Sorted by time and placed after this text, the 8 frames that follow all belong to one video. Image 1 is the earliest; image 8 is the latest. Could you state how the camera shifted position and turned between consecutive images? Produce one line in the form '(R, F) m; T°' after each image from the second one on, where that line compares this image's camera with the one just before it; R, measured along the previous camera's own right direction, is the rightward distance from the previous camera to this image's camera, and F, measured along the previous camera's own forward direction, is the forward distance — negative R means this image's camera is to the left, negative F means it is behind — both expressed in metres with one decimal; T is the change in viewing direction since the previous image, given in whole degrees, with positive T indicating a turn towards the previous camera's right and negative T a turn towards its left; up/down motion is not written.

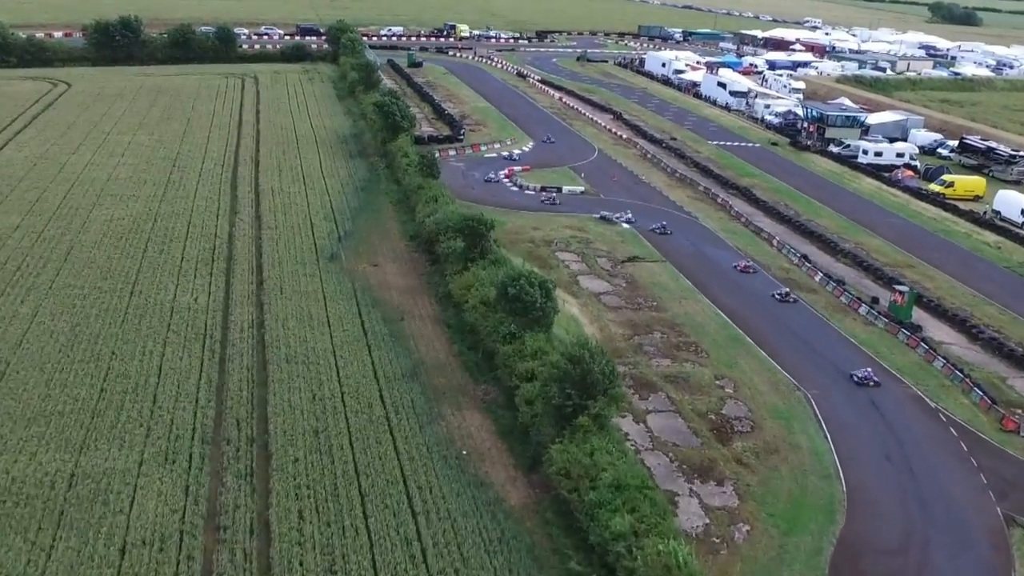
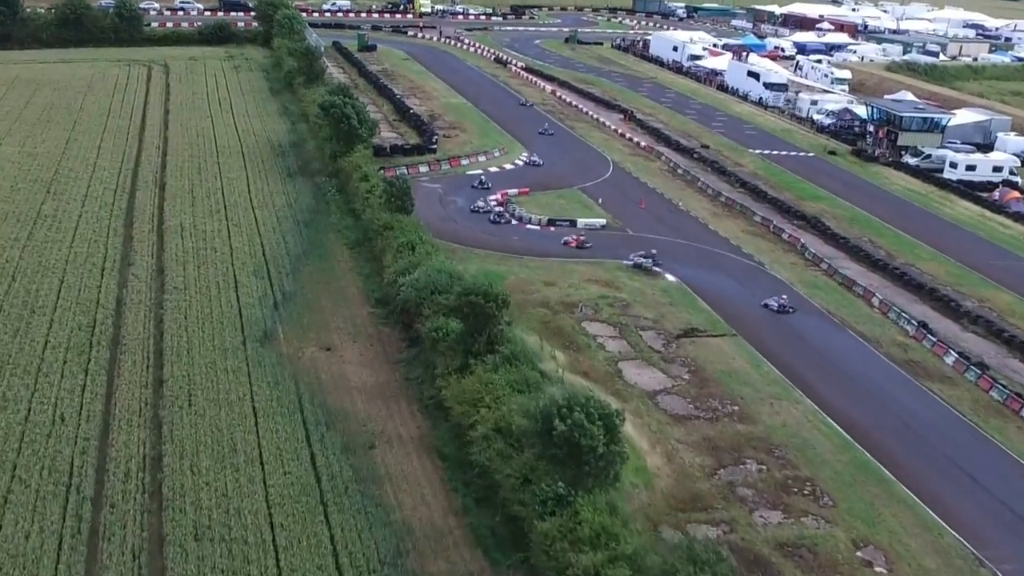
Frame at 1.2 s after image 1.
(-1.0, +7.8) m; +3°
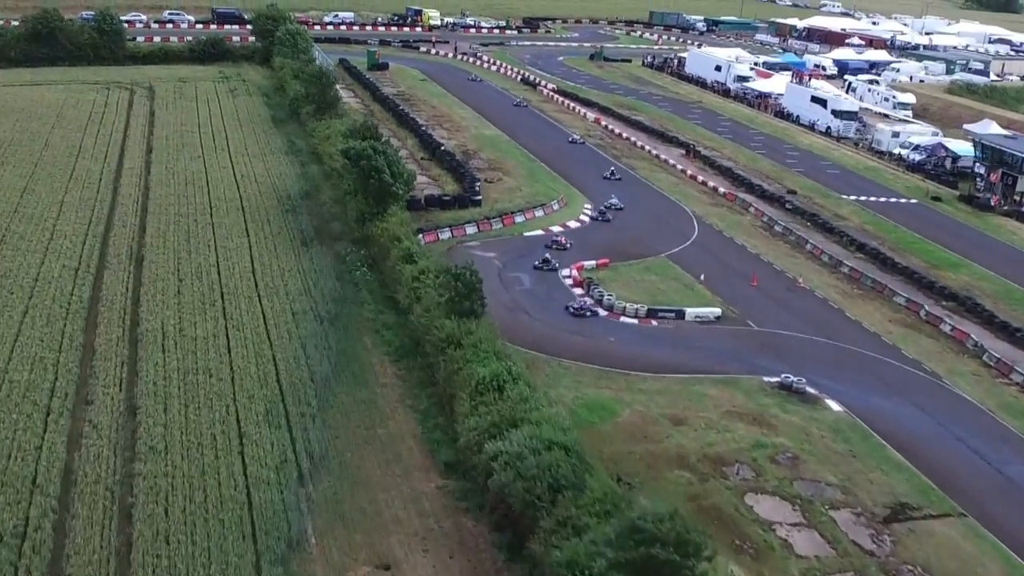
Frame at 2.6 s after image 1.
(-1.5, +6.3) m; 0°
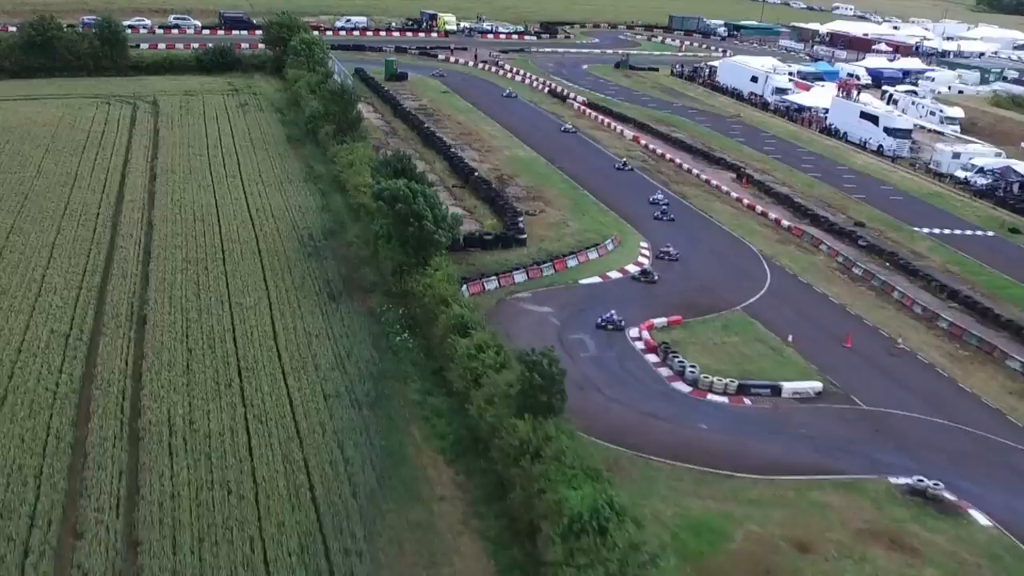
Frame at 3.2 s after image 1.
(-0.8, +3.0) m; 0°
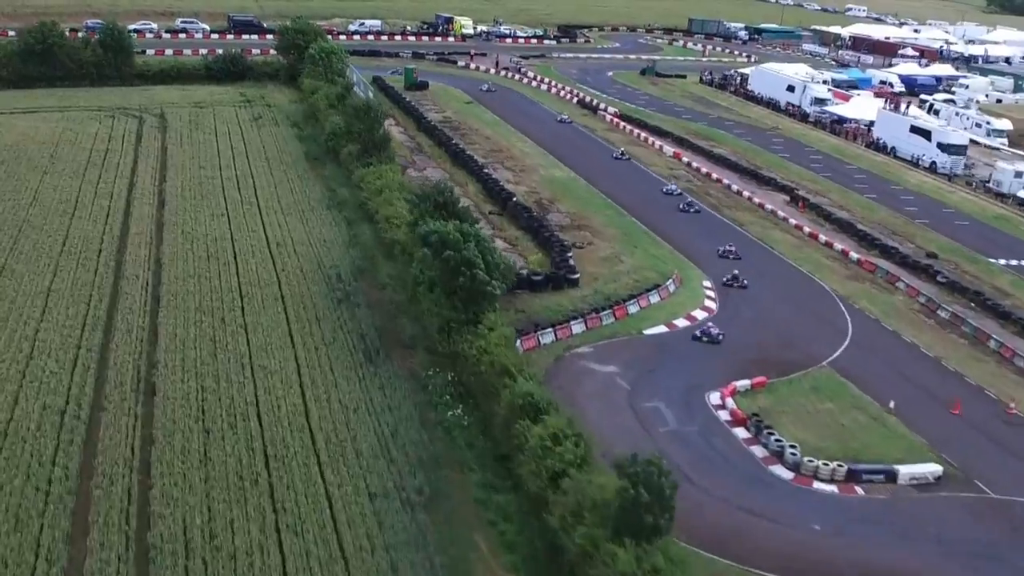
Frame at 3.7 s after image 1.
(-0.7, +2.5) m; 0°
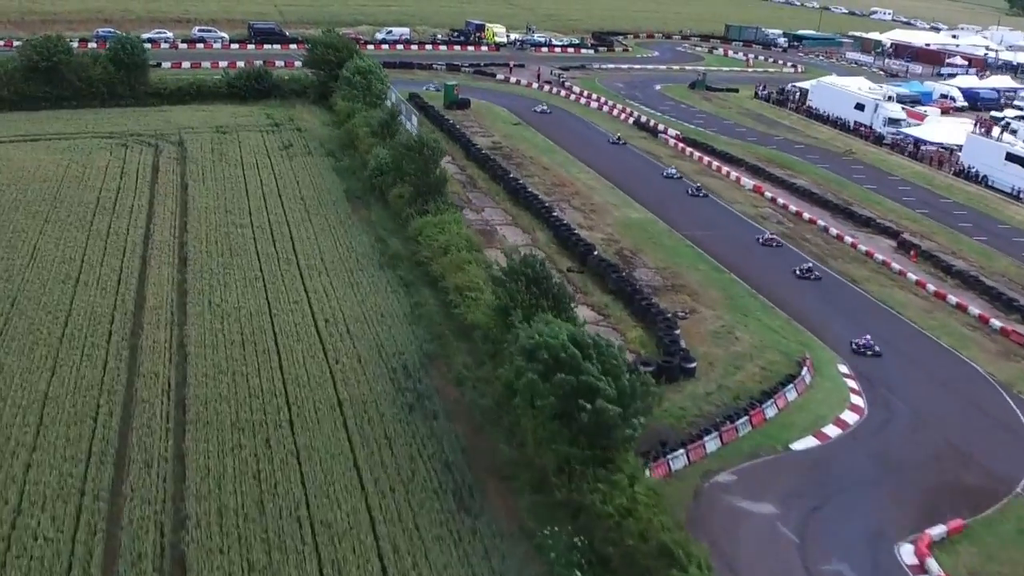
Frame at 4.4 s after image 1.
(-1.2, +3.9) m; 0°
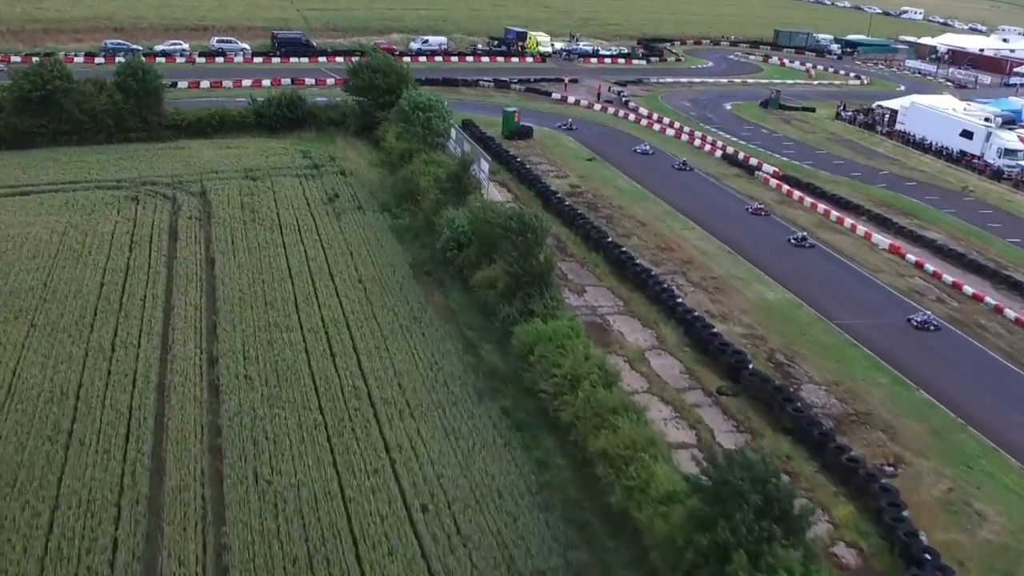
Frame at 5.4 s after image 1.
(-1.6, +5.3) m; 0°
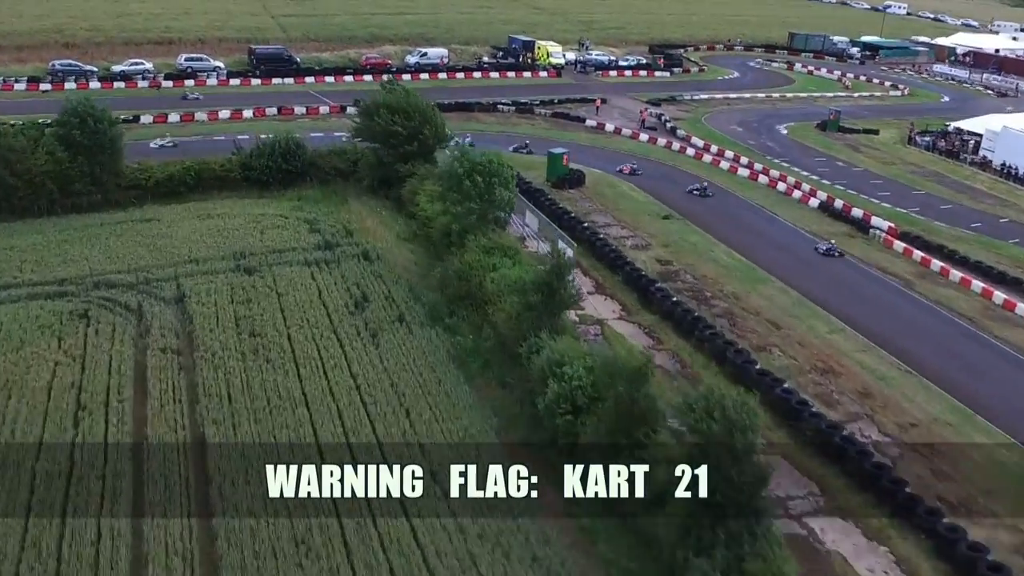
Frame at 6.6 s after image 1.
(-1.8, +6.7) m; +2°
